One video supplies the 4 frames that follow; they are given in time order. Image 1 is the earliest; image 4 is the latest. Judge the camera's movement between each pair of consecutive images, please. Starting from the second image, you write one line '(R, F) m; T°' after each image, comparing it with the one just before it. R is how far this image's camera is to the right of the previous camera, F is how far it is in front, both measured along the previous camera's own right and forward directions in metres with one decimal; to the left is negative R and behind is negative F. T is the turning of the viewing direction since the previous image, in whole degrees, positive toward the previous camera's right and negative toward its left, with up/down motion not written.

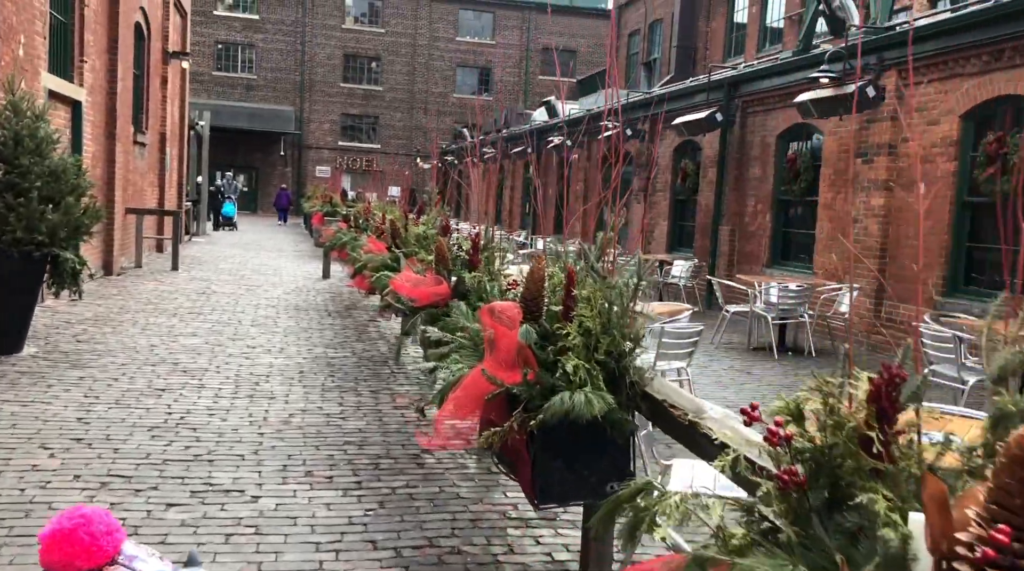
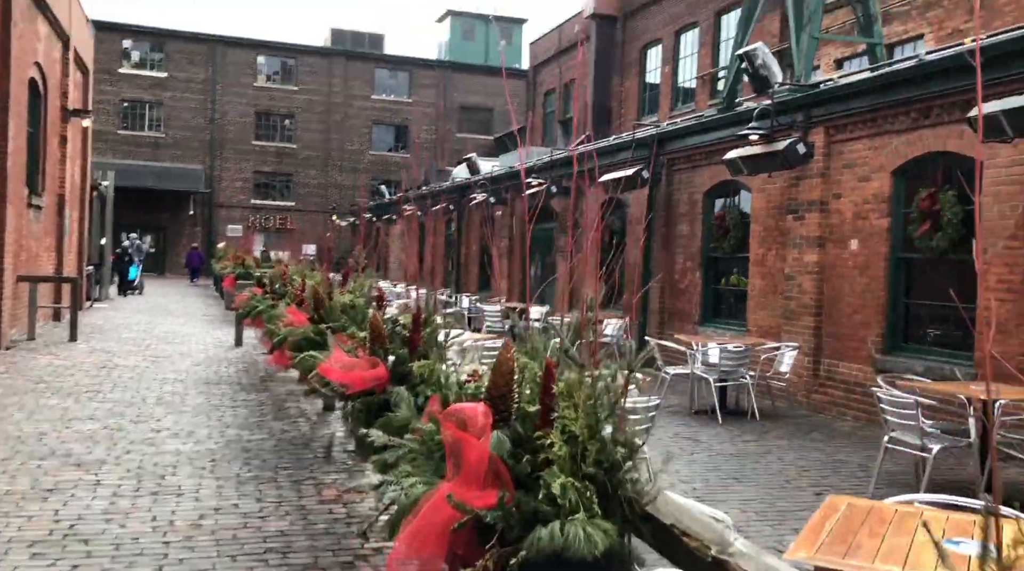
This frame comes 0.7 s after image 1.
(-0.1, +0.5) m; +5°
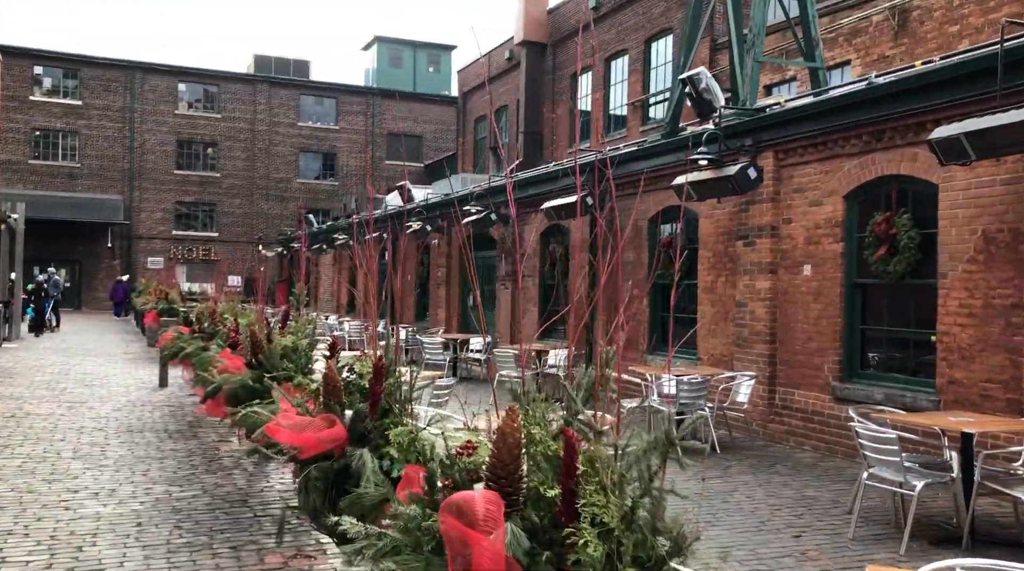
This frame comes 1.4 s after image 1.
(-0.2, +0.4) m; +4°
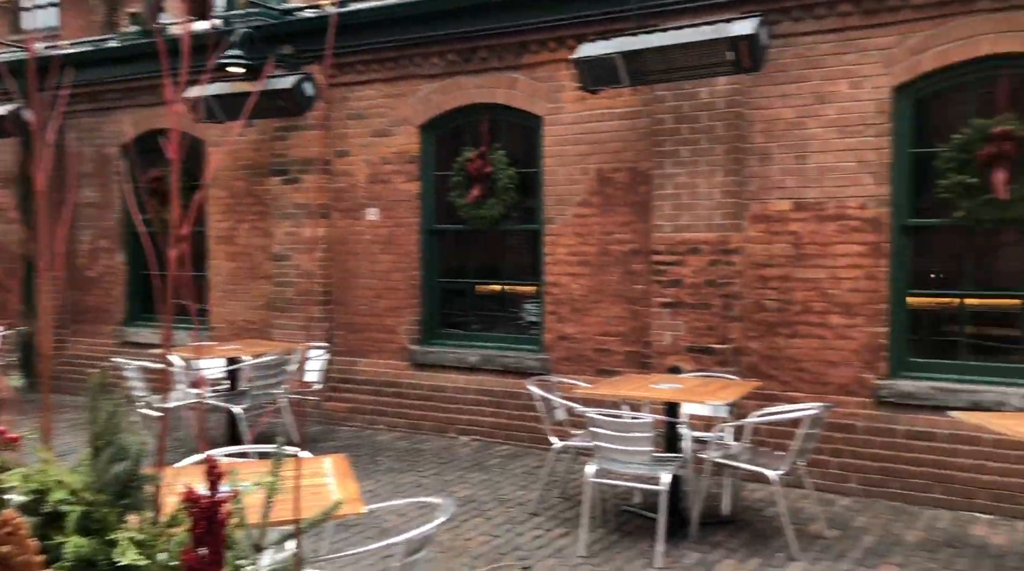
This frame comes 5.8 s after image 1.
(-1.1, +2.5) m; +39°
